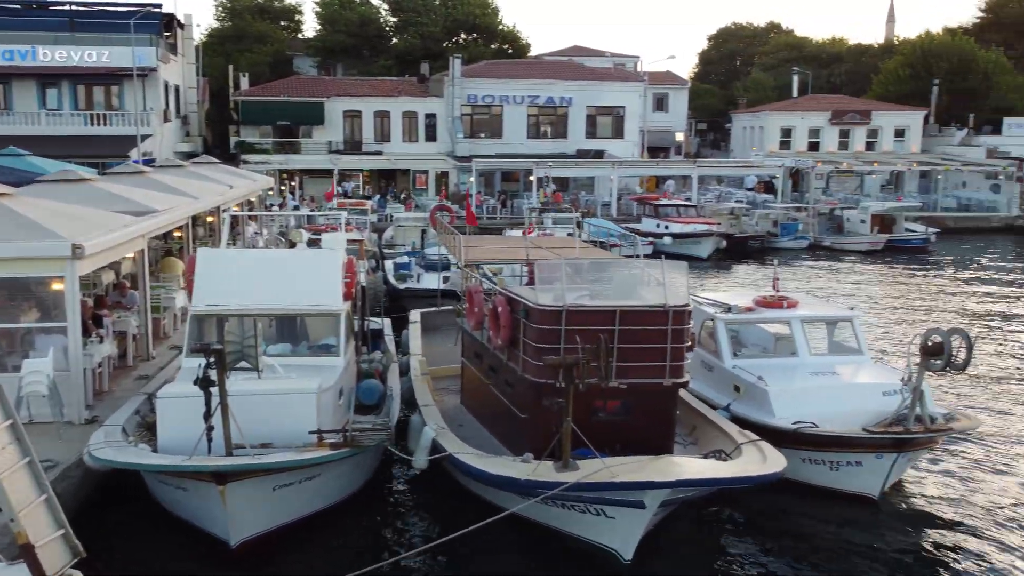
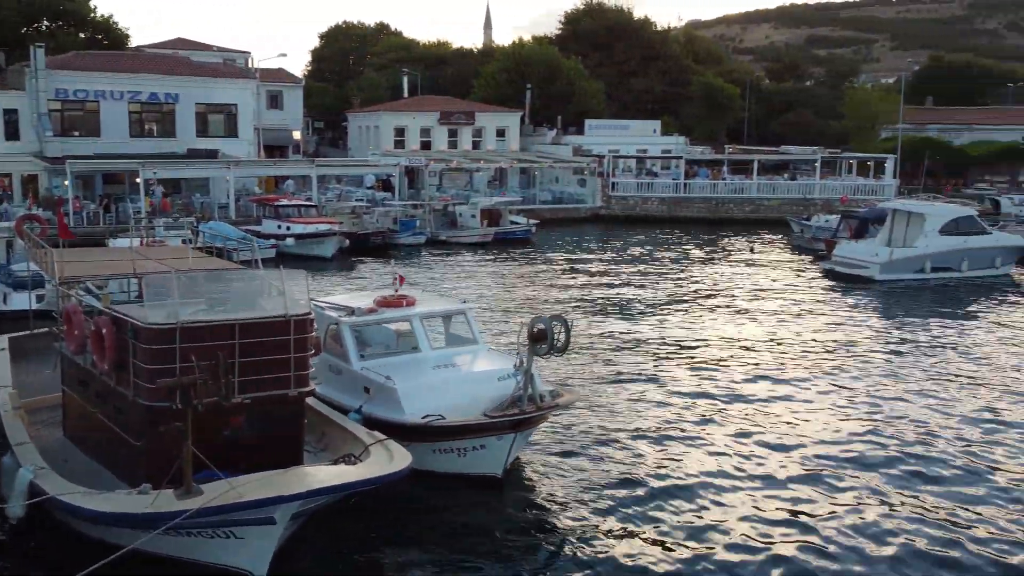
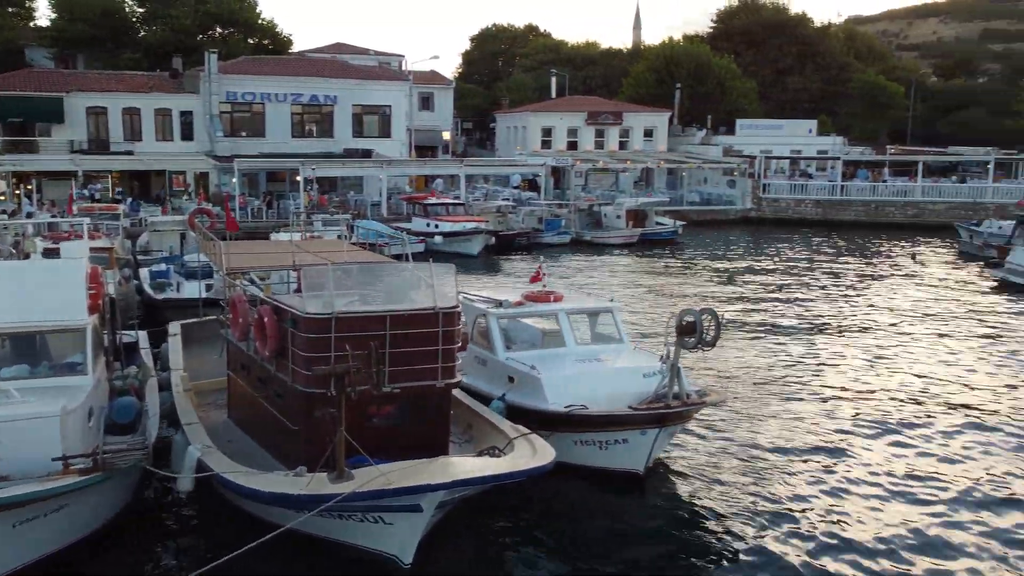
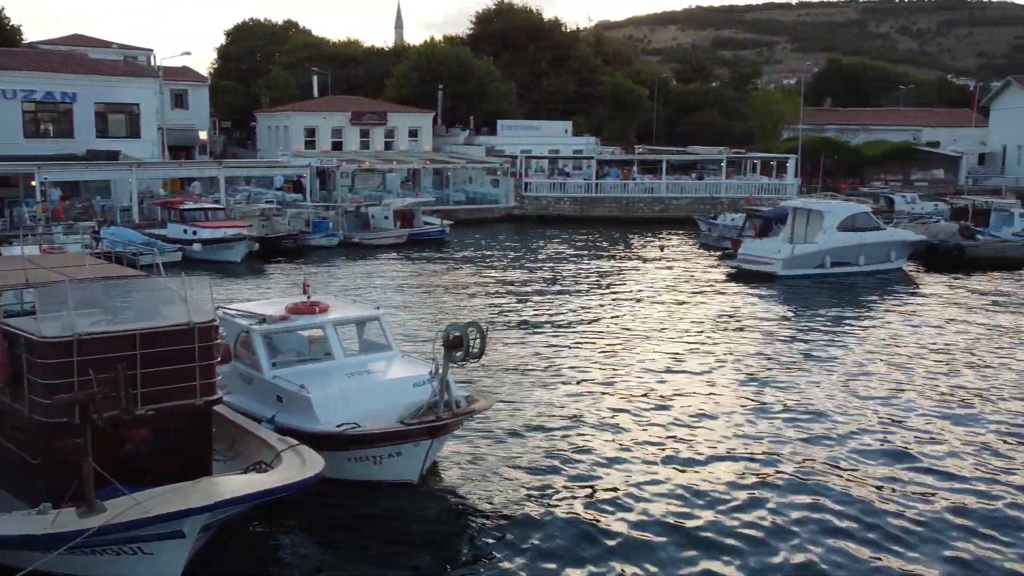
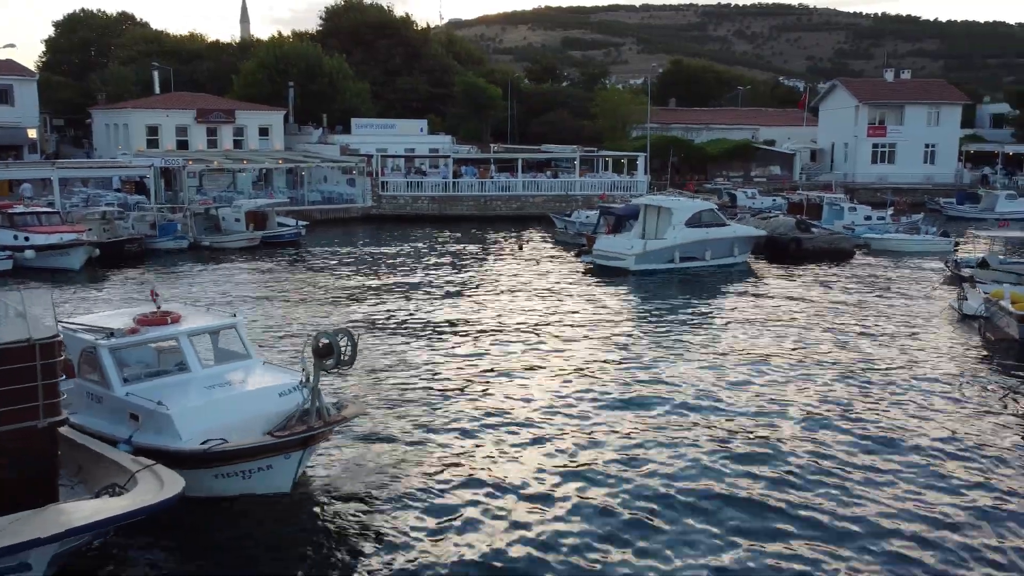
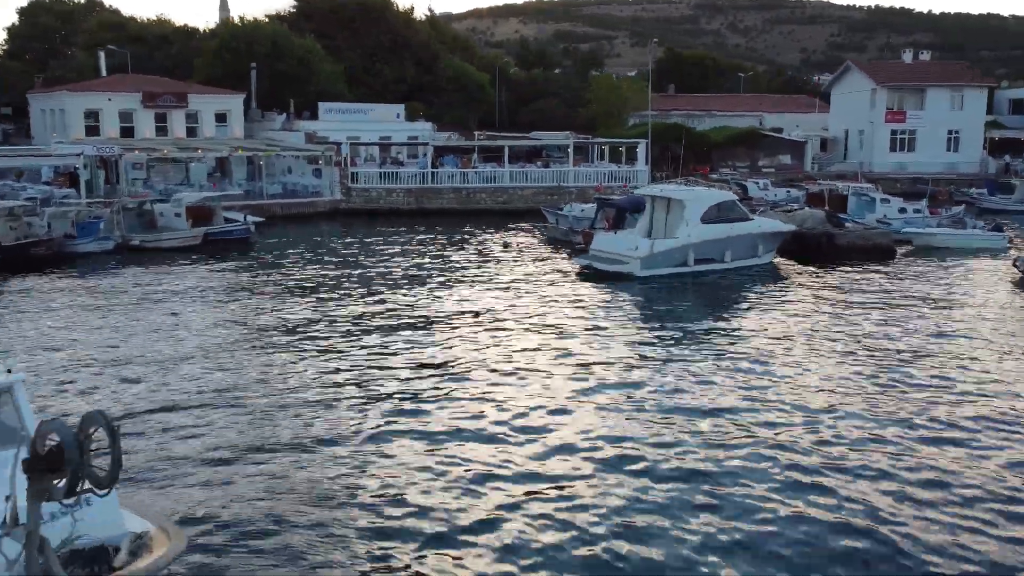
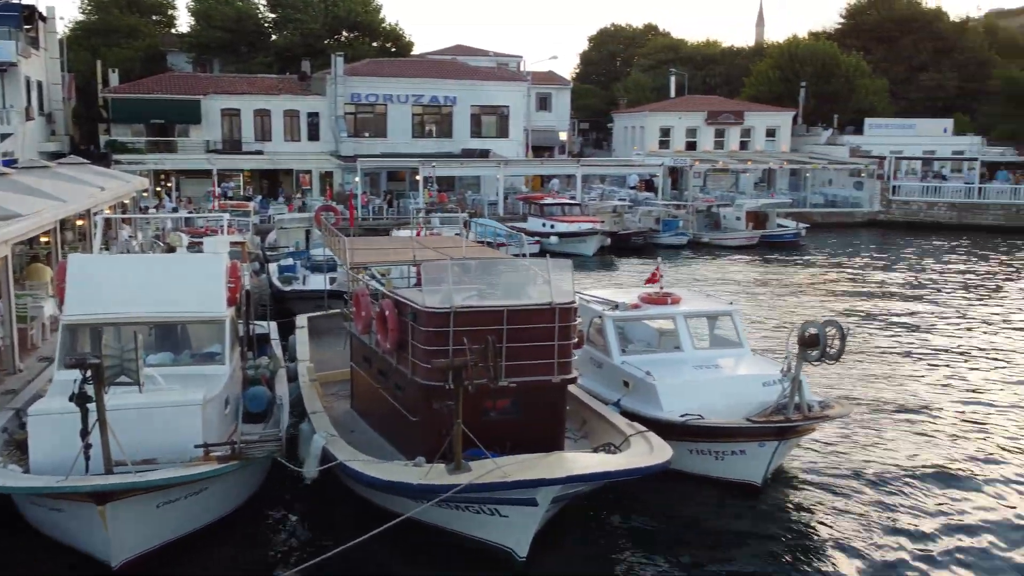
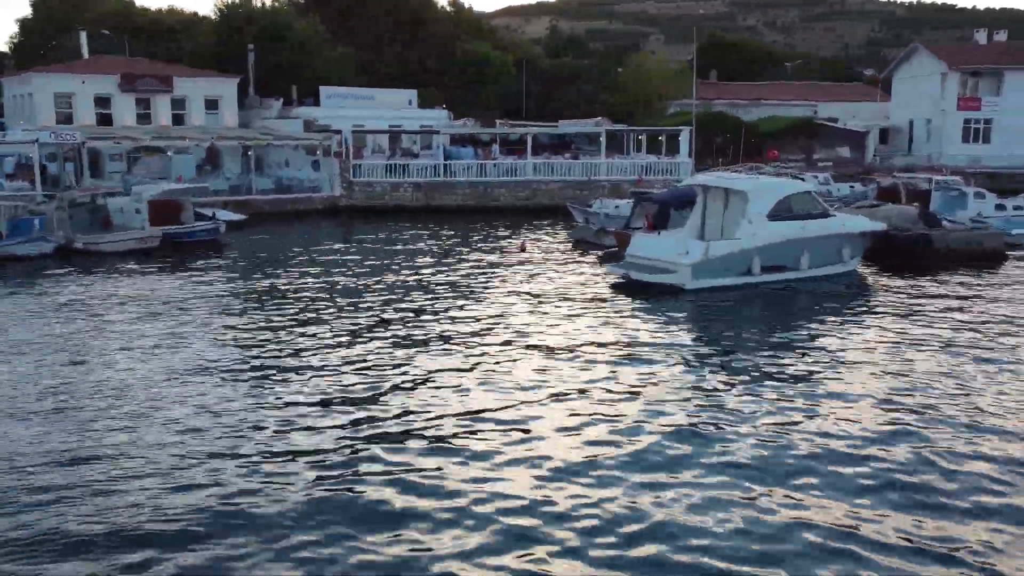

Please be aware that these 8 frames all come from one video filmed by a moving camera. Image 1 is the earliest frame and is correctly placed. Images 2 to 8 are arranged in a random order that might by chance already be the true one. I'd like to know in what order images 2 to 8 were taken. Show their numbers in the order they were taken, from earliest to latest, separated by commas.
7, 3, 2, 4, 5, 6, 8
